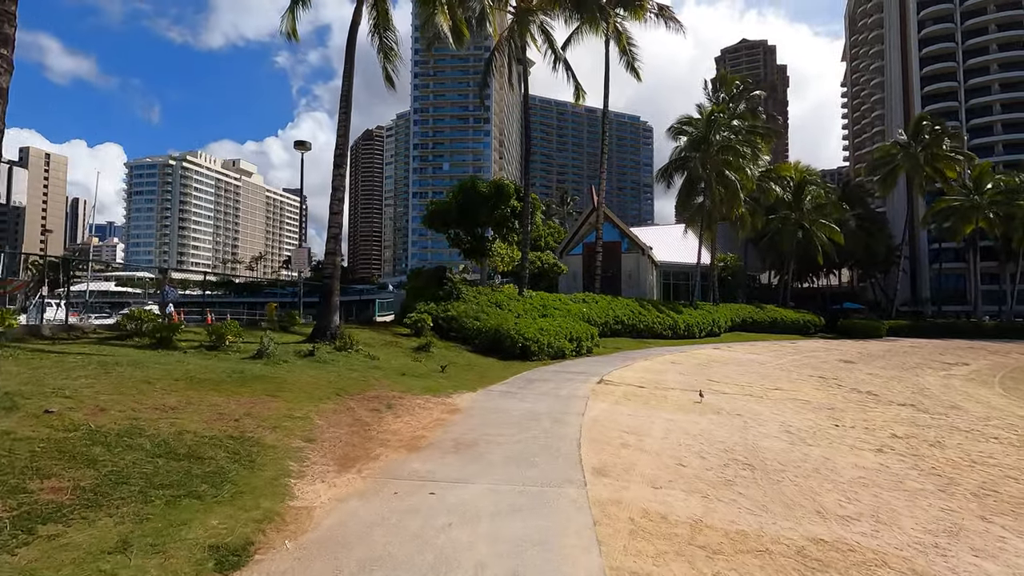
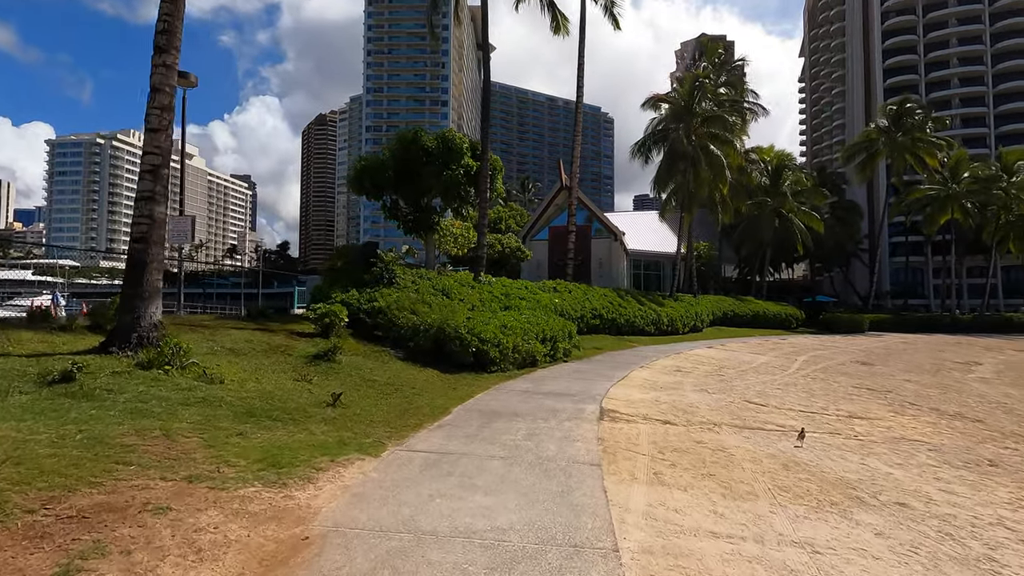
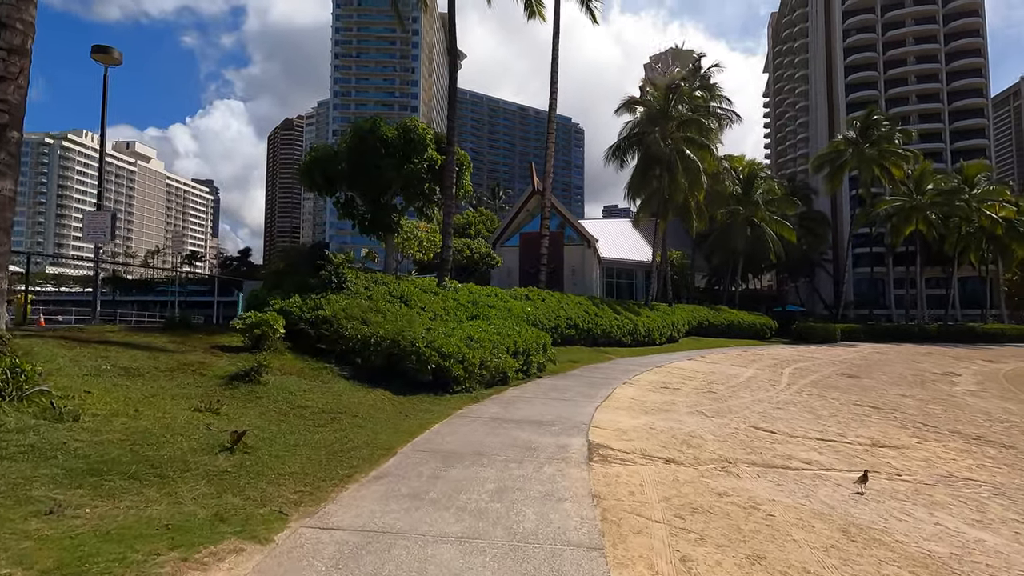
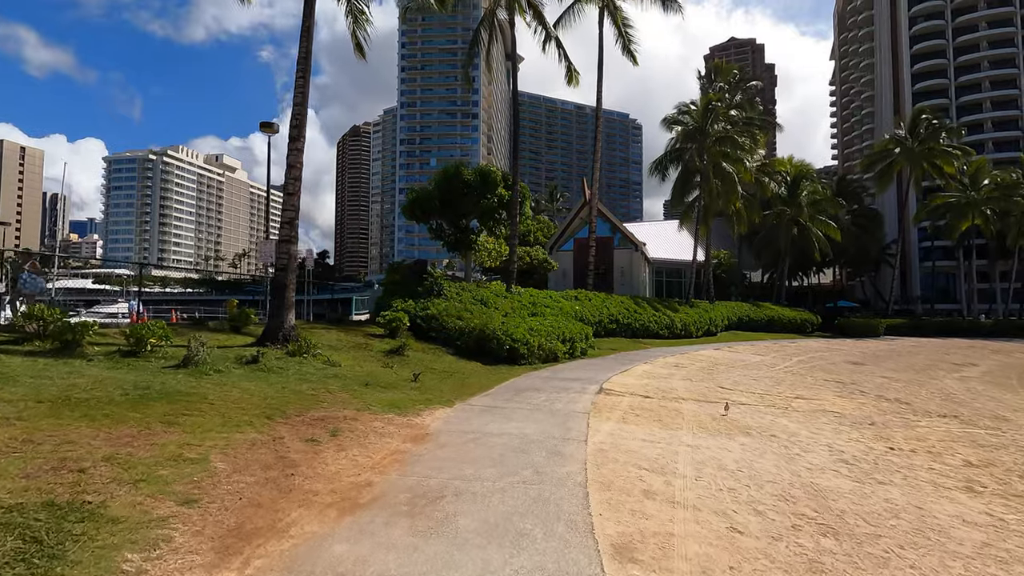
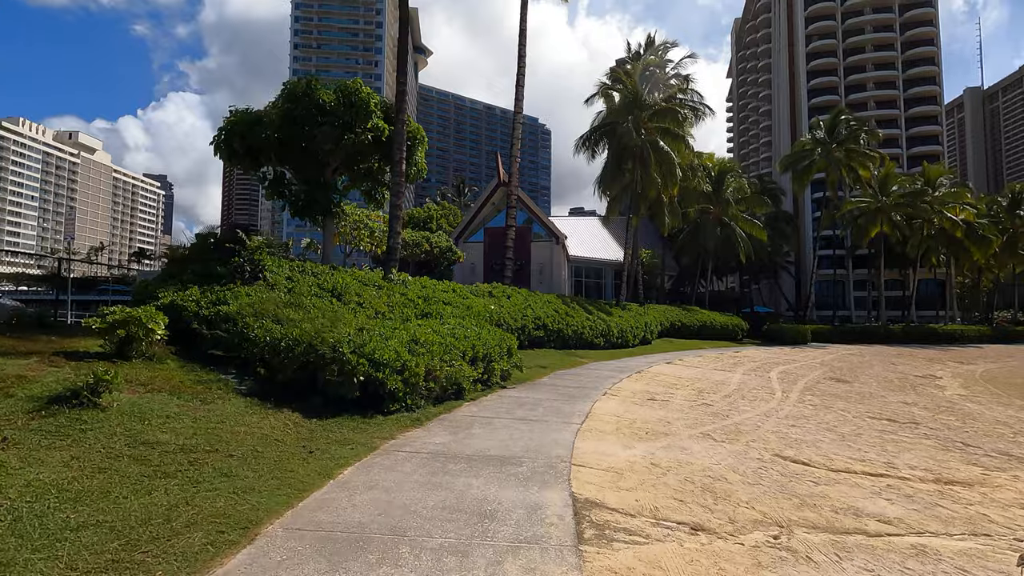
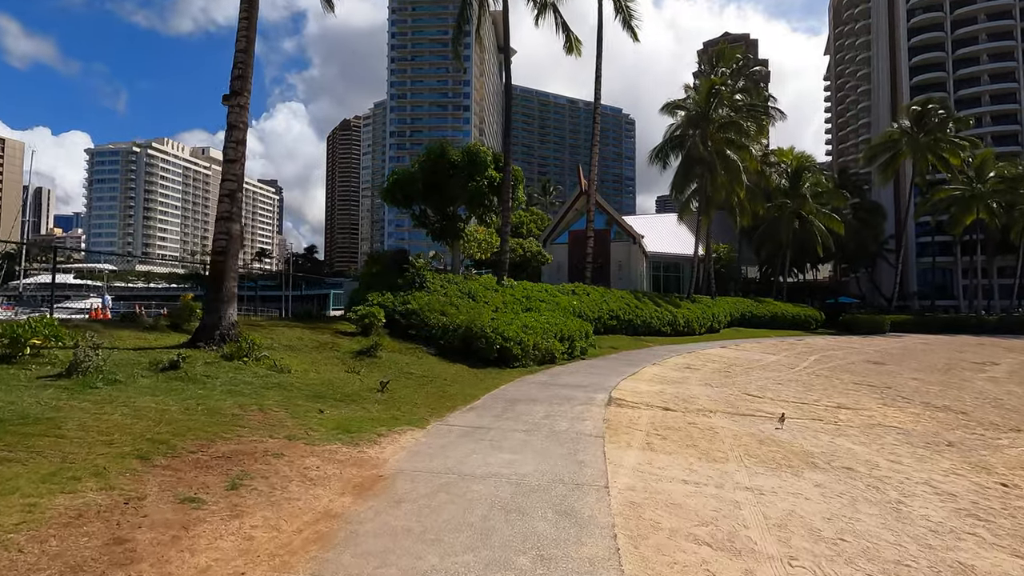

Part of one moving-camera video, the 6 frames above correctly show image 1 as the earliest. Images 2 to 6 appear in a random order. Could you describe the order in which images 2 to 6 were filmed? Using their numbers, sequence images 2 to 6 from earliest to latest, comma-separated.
4, 6, 2, 3, 5
